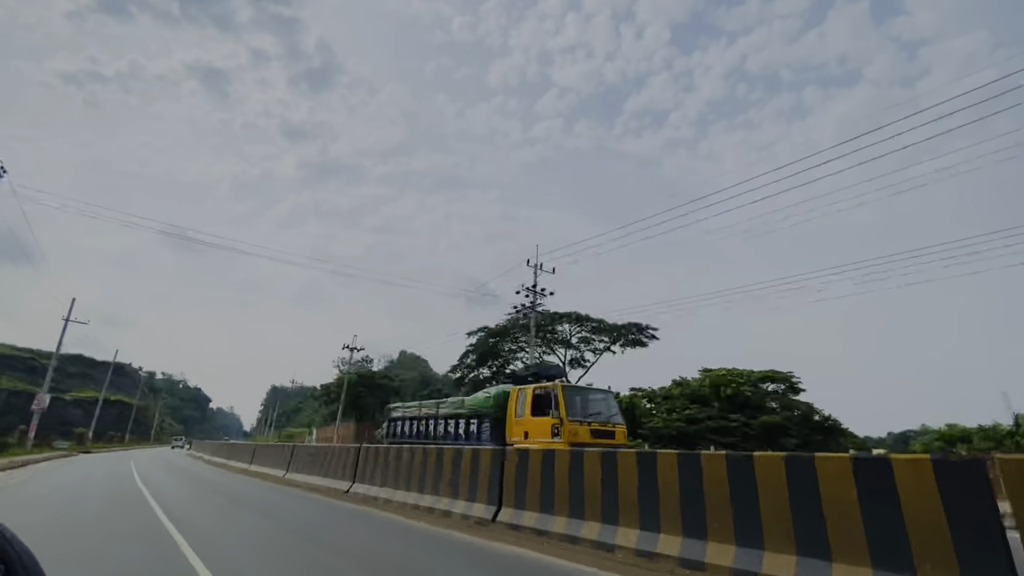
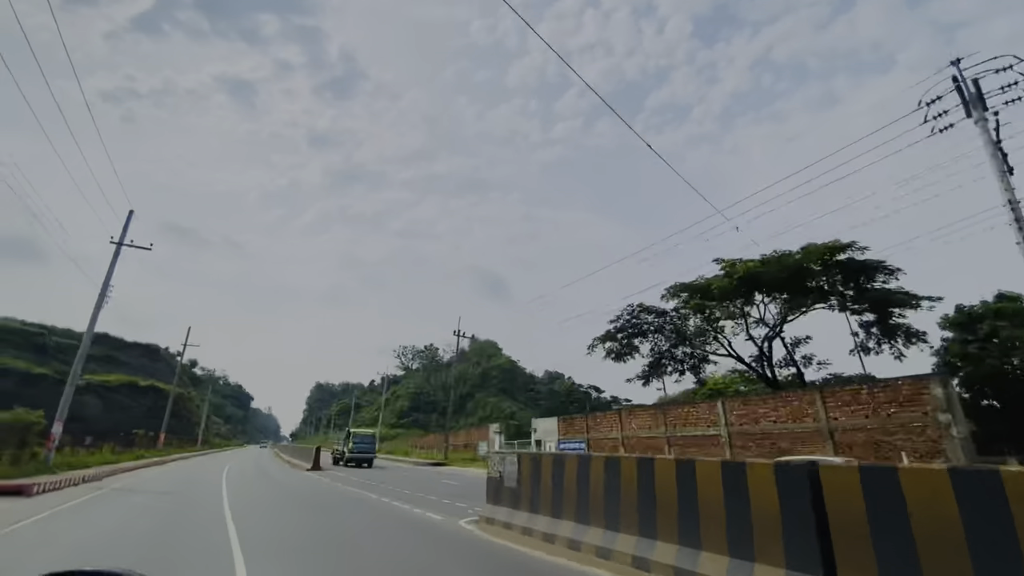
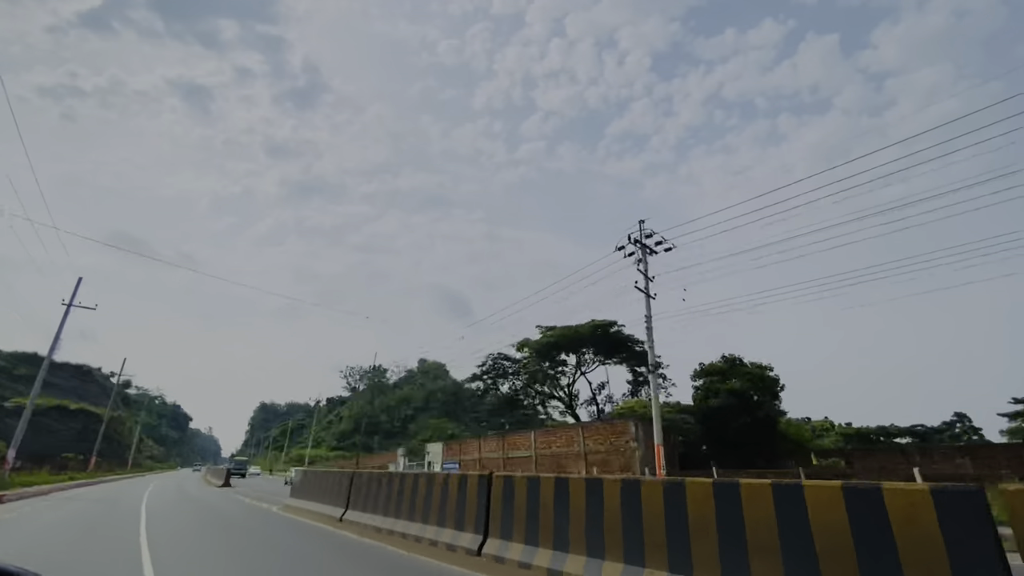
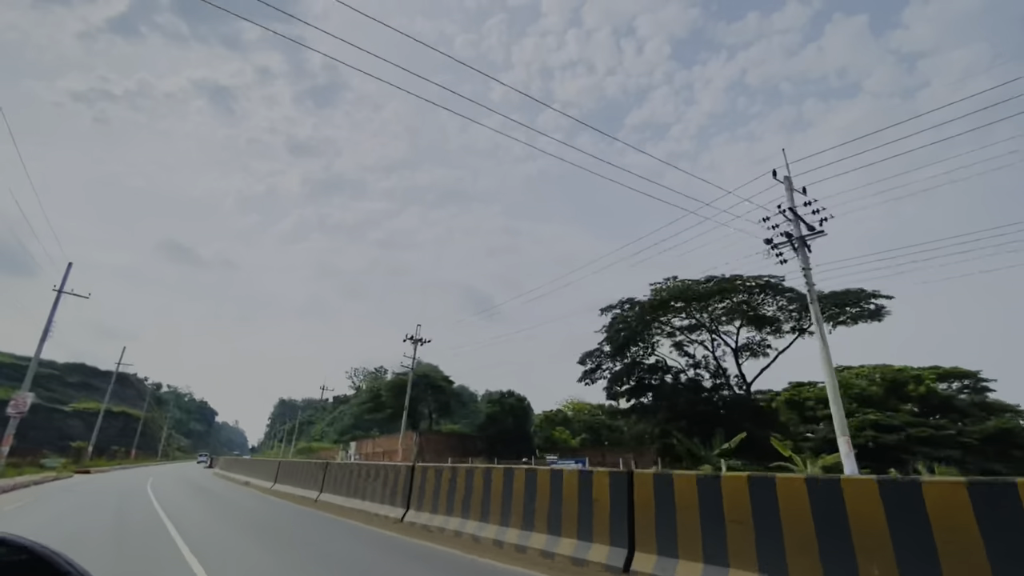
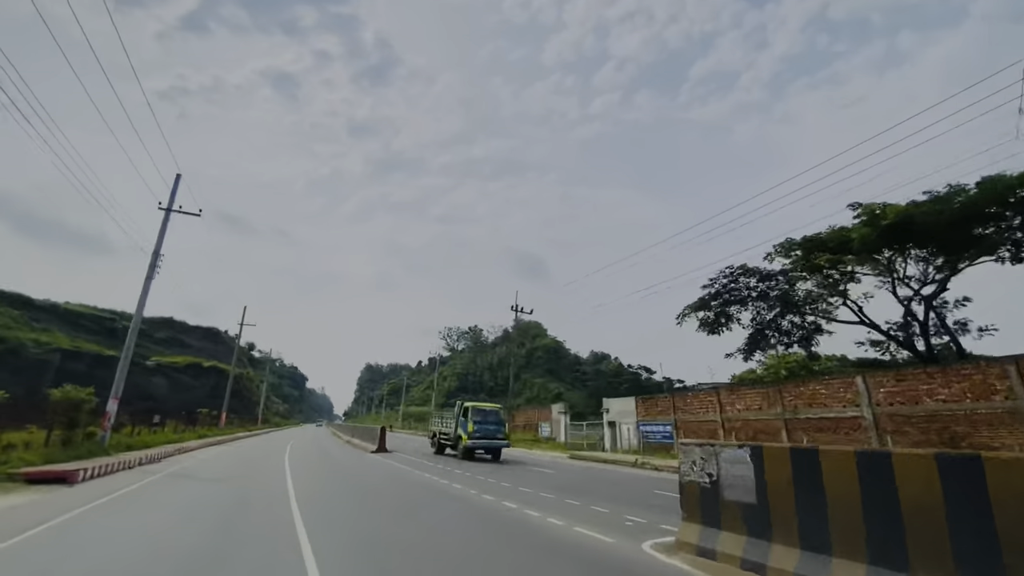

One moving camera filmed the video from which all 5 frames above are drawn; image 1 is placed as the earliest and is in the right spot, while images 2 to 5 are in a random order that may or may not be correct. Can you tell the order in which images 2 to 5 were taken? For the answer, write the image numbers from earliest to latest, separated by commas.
4, 3, 2, 5
